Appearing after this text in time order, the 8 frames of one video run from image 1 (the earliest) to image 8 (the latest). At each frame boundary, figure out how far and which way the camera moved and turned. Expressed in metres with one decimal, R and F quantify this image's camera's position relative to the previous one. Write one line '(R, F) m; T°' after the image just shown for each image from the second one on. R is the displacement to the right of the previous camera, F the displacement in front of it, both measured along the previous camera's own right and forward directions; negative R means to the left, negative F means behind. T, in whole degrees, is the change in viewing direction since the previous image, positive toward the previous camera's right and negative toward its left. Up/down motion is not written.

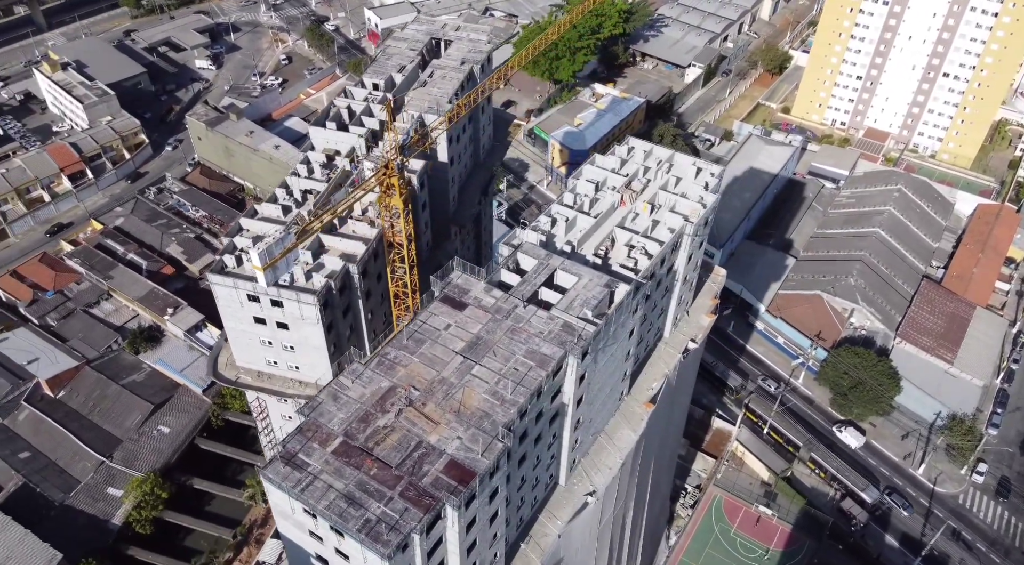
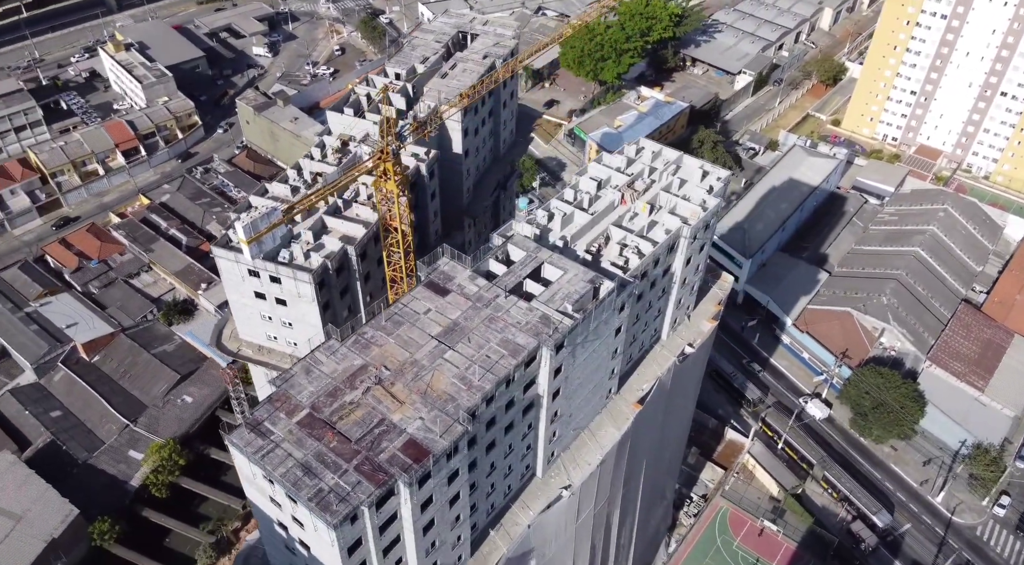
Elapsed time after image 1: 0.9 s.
(+4.6, -0.4) m; -4°
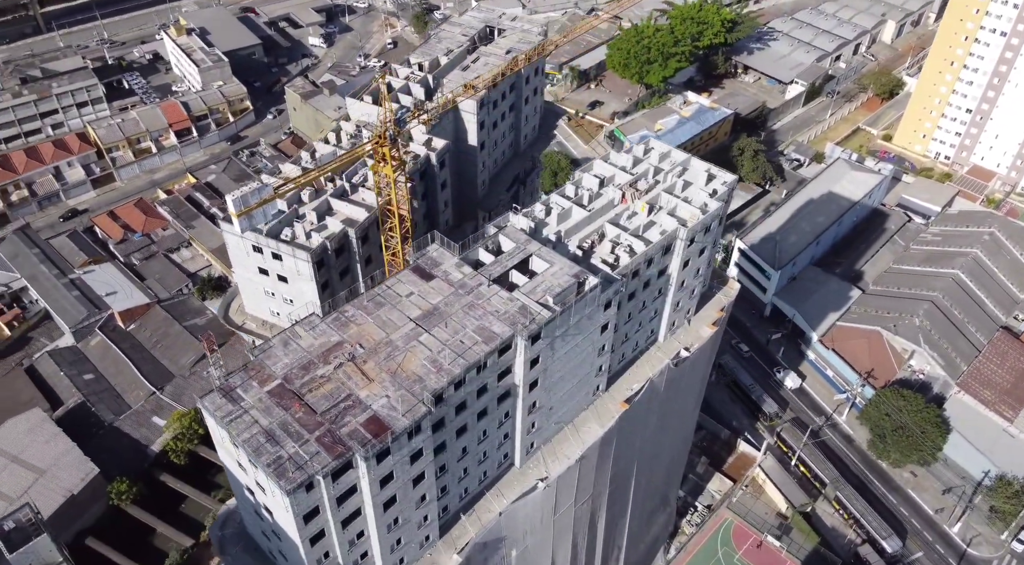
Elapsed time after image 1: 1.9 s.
(+4.7, -0.4) m; -4°
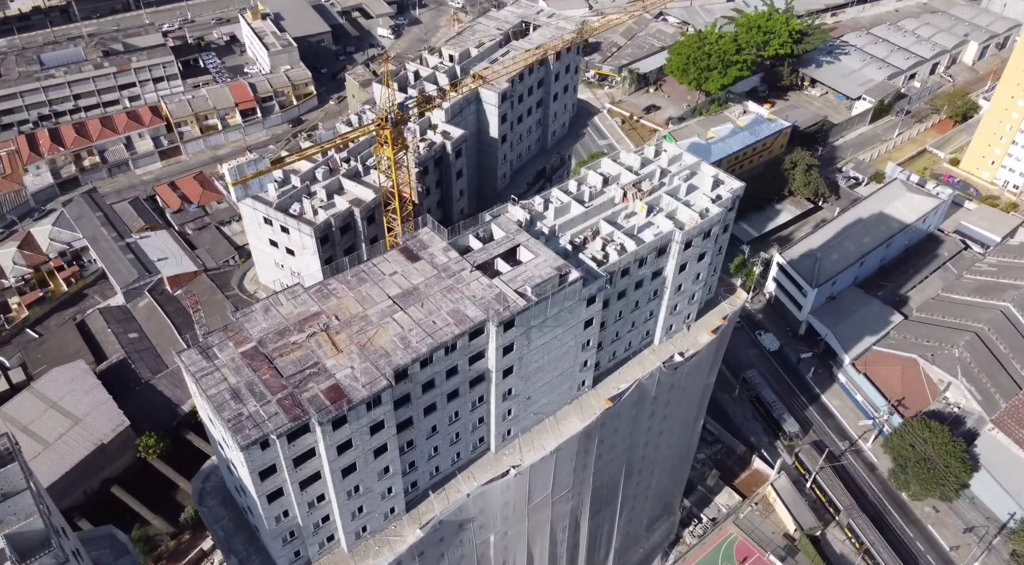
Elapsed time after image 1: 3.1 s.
(+5.9, -0.6) m; -5°
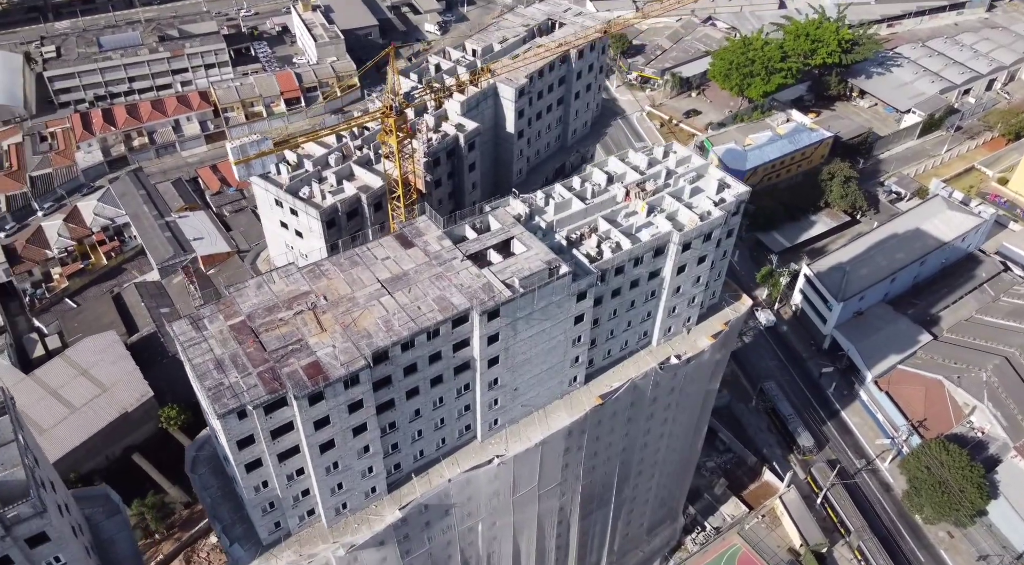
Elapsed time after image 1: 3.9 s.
(+4.0, -0.4) m; -4°
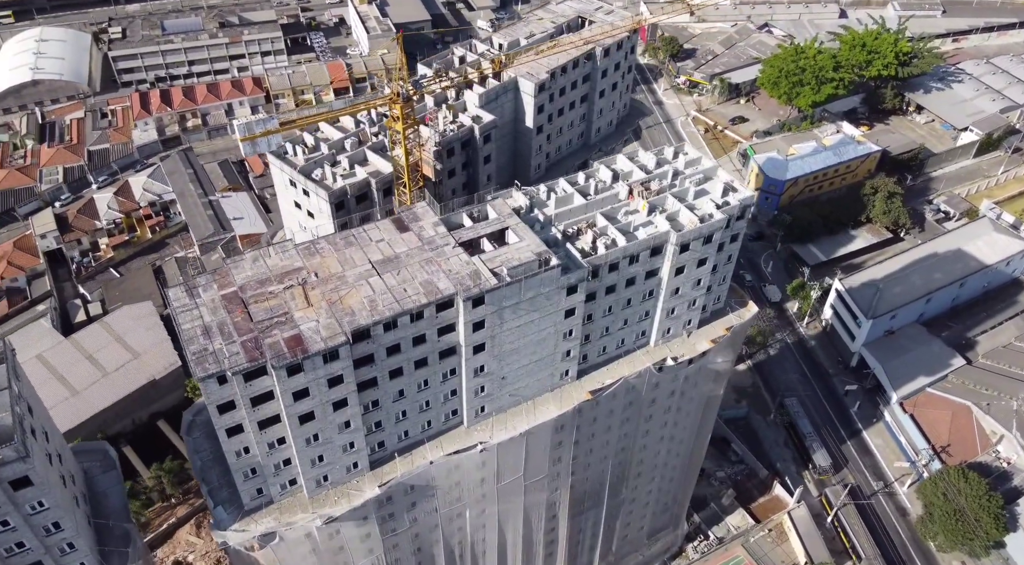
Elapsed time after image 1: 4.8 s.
(+4.6, -0.4) m; -4°
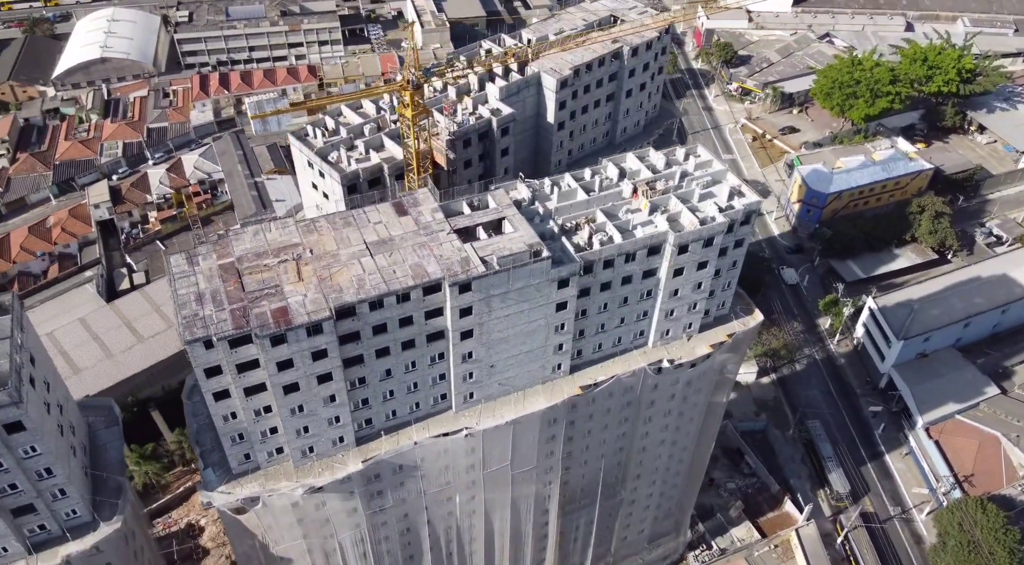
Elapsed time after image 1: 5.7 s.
(+4.8, -0.4) m; -5°
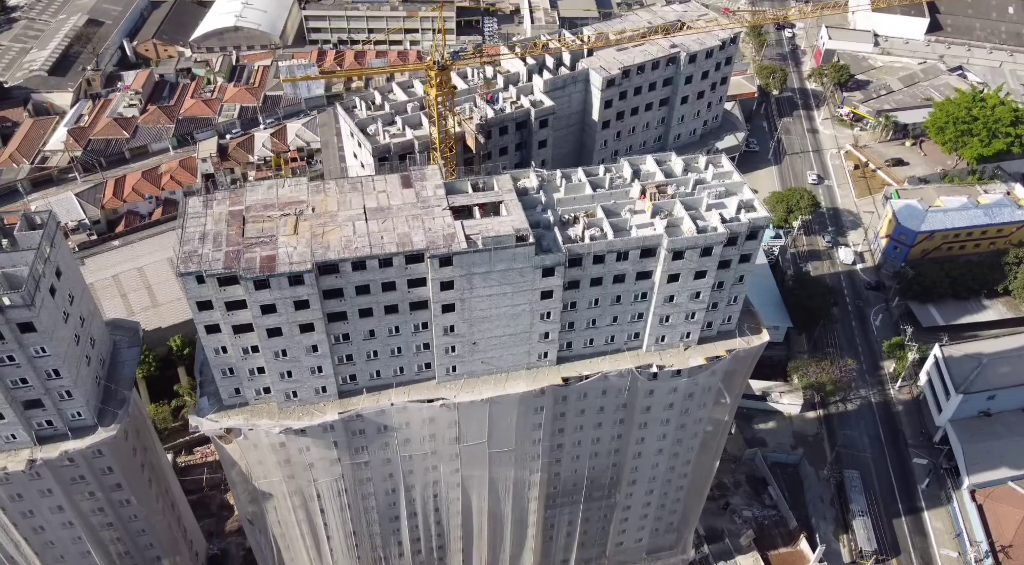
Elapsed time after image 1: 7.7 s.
(+9.9, -0.5) m; -9°
